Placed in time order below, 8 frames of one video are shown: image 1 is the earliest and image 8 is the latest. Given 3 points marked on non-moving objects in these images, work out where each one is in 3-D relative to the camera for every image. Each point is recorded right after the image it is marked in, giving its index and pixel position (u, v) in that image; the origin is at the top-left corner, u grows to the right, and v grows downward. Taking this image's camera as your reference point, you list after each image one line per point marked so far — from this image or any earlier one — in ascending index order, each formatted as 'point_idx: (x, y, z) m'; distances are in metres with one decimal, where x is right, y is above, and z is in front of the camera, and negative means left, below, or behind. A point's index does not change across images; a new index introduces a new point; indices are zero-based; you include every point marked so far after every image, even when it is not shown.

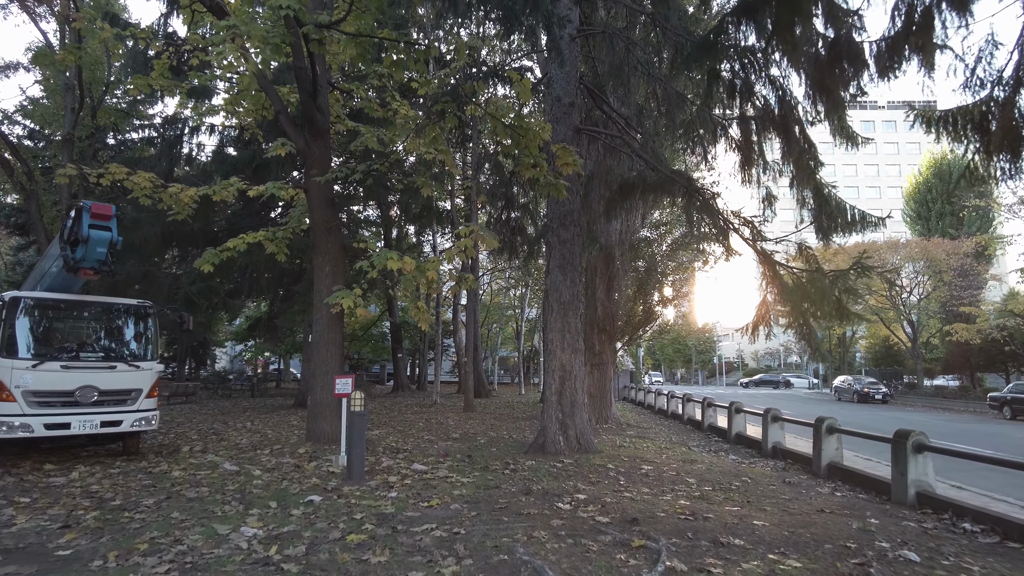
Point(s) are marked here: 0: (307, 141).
0: (-3.4, +2.5, +10.6) m
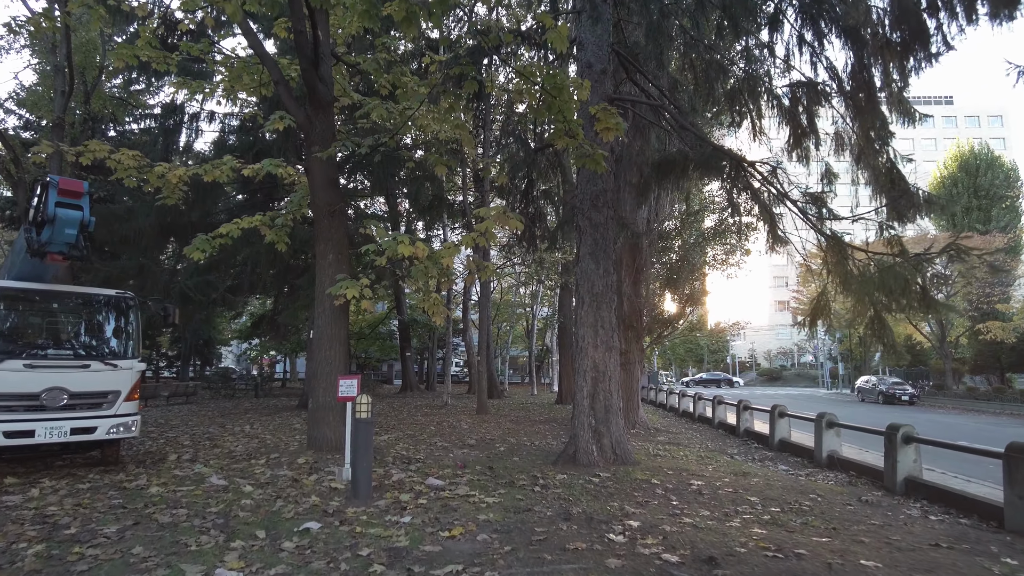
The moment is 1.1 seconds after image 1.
0: (-3.0, +2.6, +9.6) m
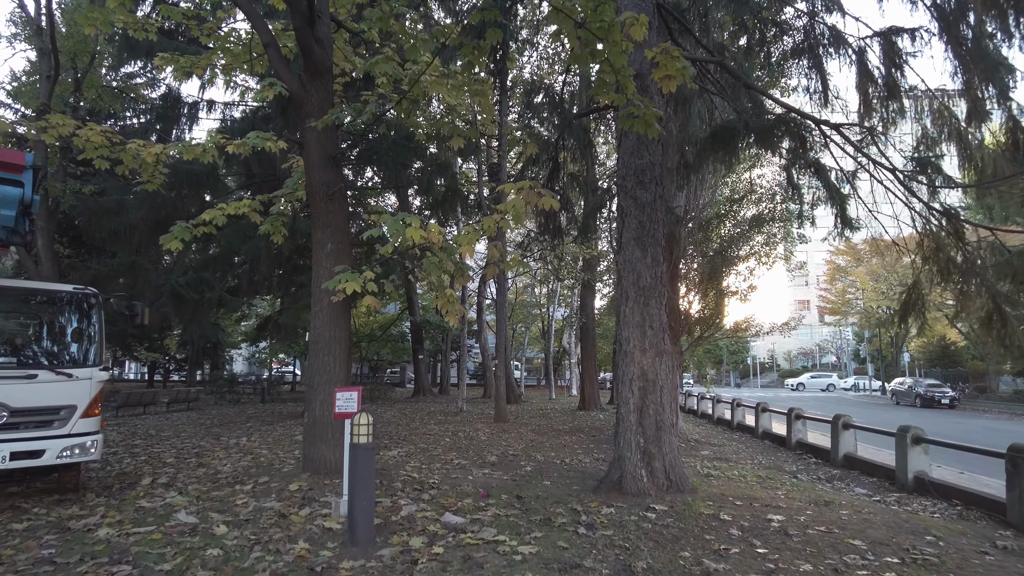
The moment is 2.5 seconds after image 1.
0: (-2.7, +2.6, +8.3) m
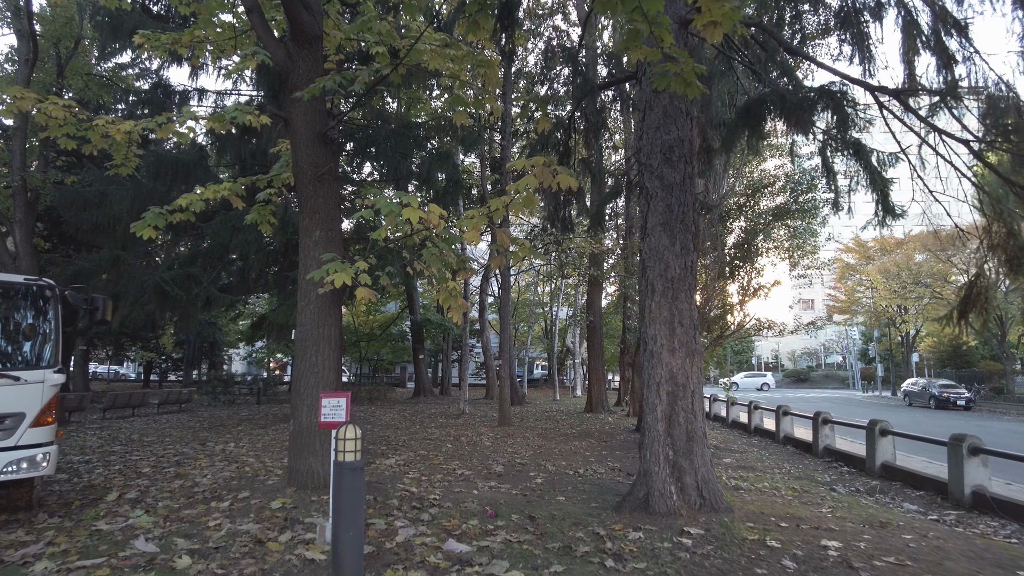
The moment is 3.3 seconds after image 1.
0: (-2.6, +2.7, +7.5) m
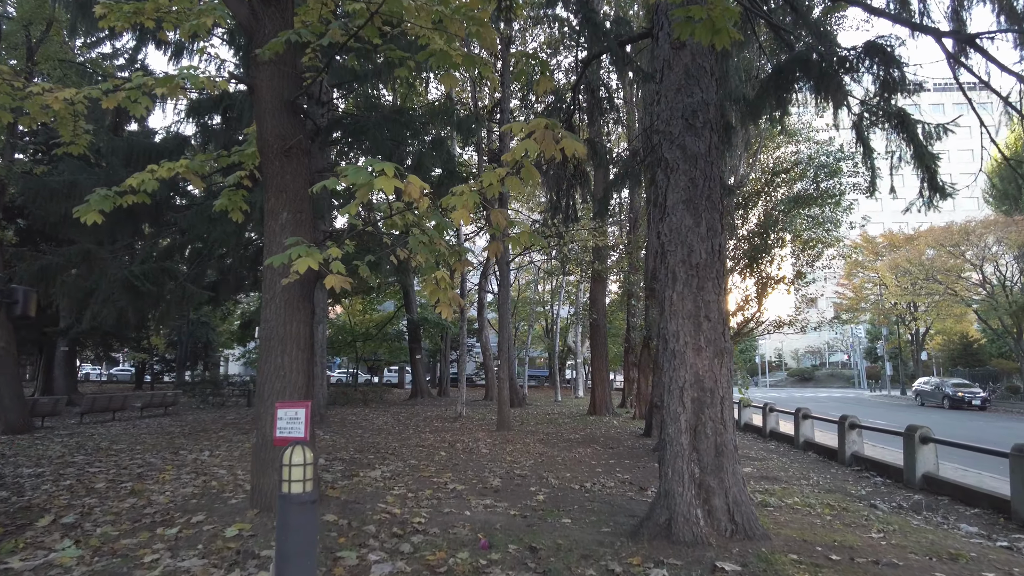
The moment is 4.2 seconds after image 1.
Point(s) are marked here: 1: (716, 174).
0: (-2.6, +2.8, +6.6) m
1: (+1.8, +1.0, +5.5) m
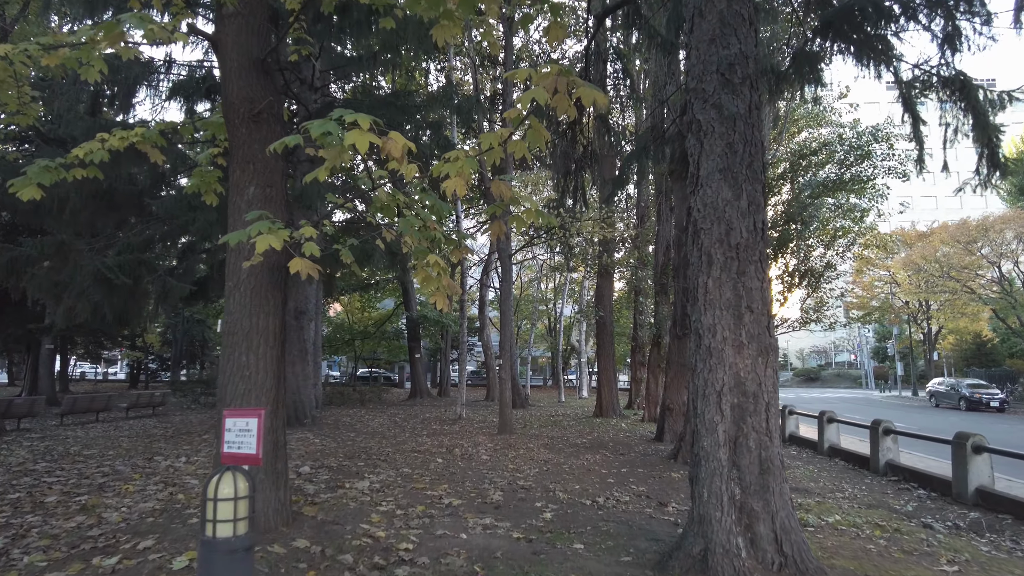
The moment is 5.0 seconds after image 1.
0: (-2.6, +2.9, +5.7) m
1: (+1.8, +1.1, +4.7) m
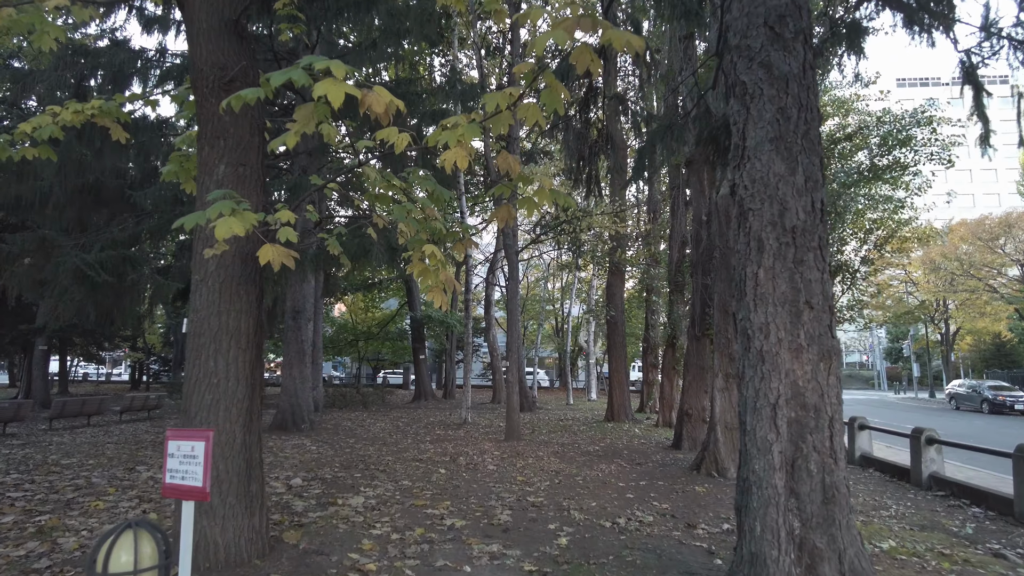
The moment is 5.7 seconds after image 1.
0: (-2.5, +3.0, +5.0) m
1: (+1.9, +1.1, +3.9) m
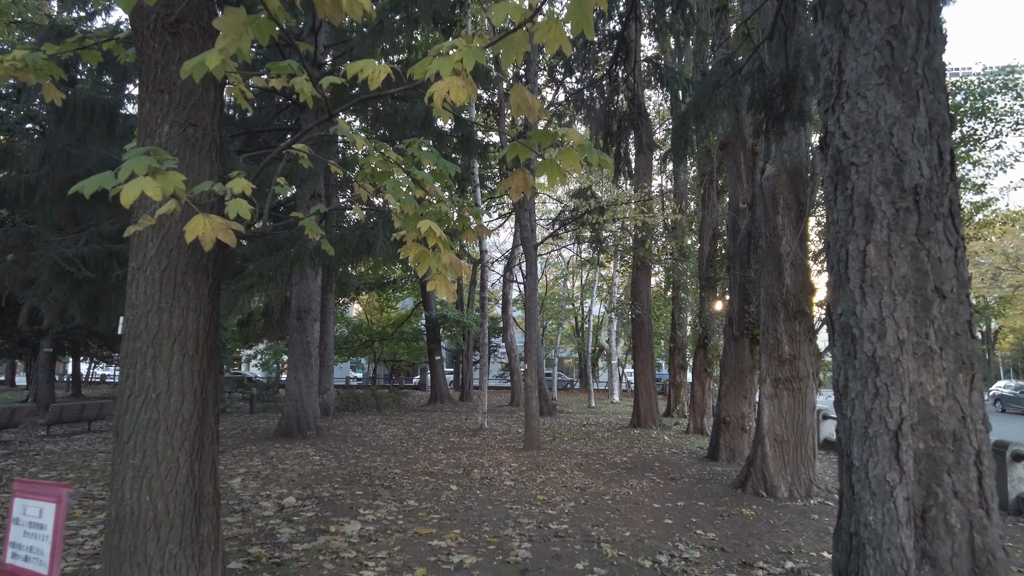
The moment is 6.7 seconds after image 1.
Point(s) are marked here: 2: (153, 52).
0: (-2.4, +3.0, +4.1) m
1: (+1.9, +1.2, +2.9) m
2: (-2.1, +1.4, +3.7) m
